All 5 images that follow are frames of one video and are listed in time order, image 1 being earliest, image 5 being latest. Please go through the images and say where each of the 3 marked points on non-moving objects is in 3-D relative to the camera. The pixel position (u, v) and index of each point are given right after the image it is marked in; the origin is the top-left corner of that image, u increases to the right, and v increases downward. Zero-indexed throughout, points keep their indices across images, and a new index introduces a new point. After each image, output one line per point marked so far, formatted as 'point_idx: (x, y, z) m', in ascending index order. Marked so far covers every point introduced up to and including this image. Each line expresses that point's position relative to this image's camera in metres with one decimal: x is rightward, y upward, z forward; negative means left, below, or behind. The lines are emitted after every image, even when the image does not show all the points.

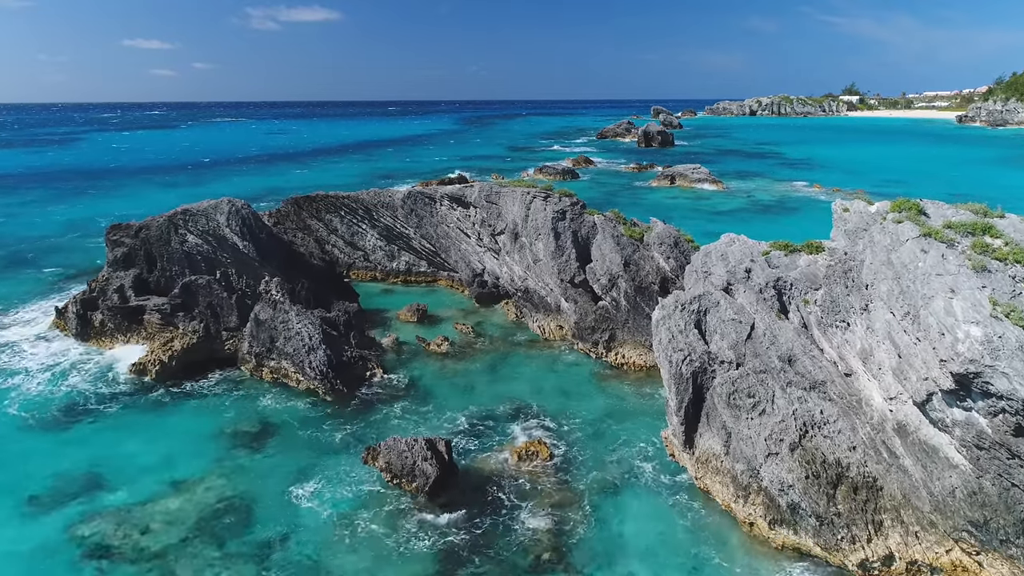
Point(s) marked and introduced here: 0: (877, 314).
0: (+8.6, -0.6, +13.9) m
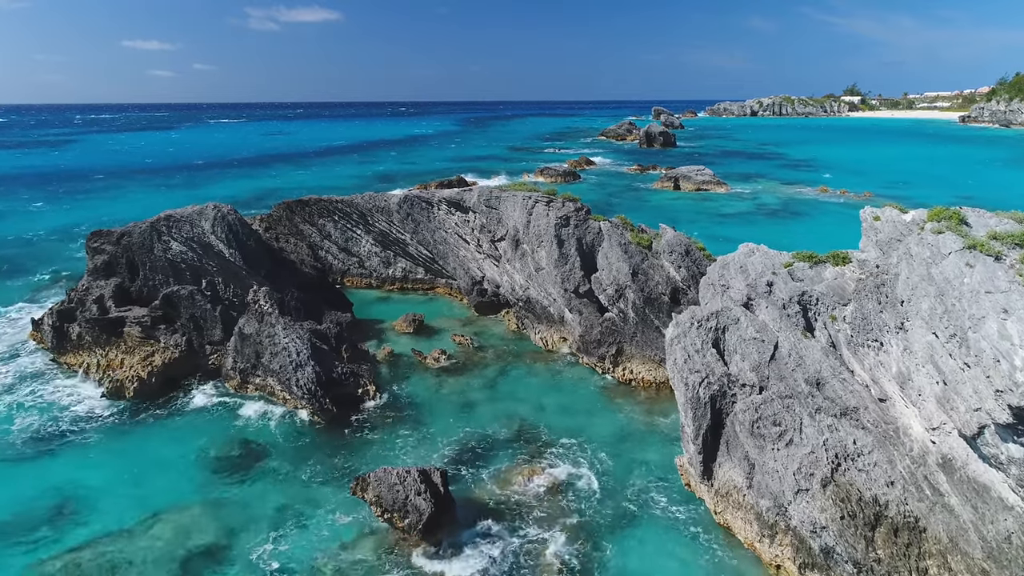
0: (+8.6, -1.0, +12.6) m
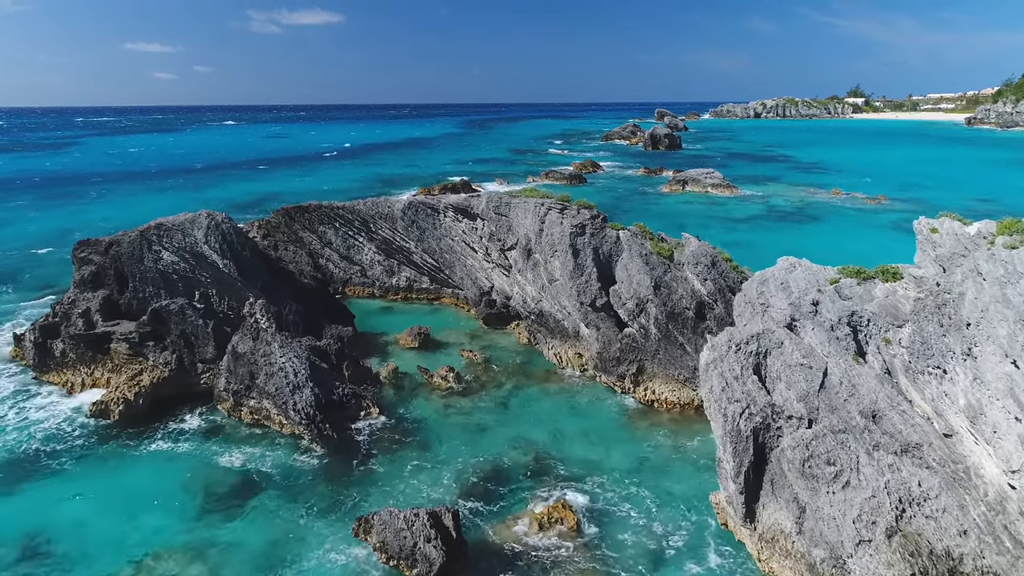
0: (+9.0, -1.4, +11.1) m
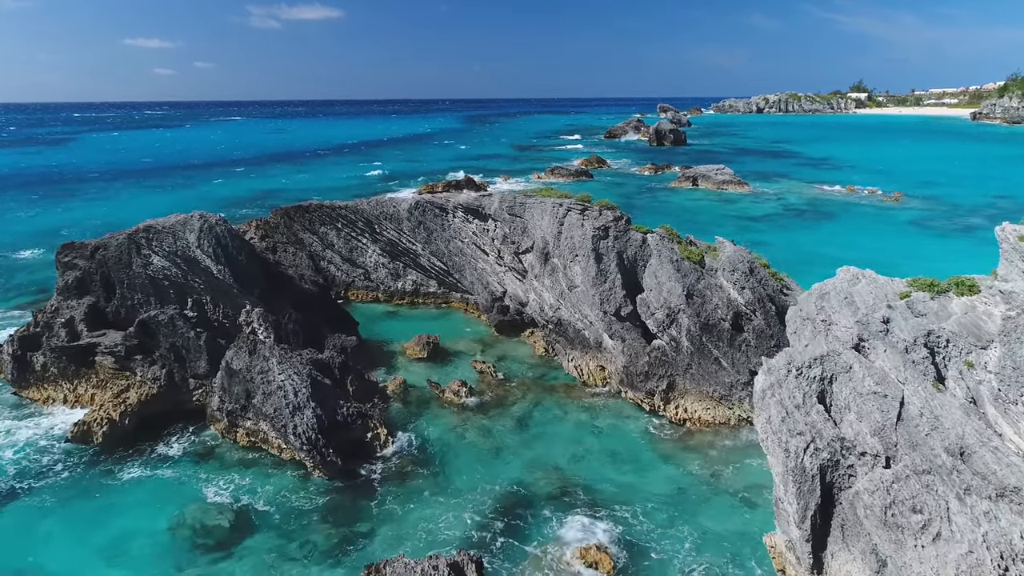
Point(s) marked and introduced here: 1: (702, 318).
0: (+9.7, -1.8, +9.4) m
1: (+6.1, -0.9, +18.7) m
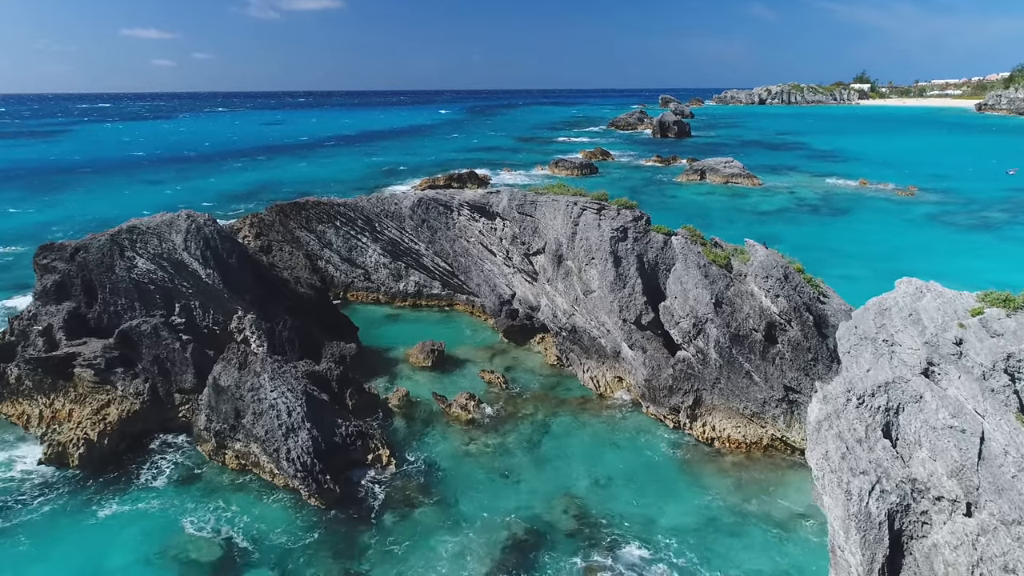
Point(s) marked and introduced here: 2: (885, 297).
0: (+10.1, -2.1, +7.9) m
1: (+6.5, -1.2, +17.2) m
2: (+8.1, -0.1, +13.2) m
